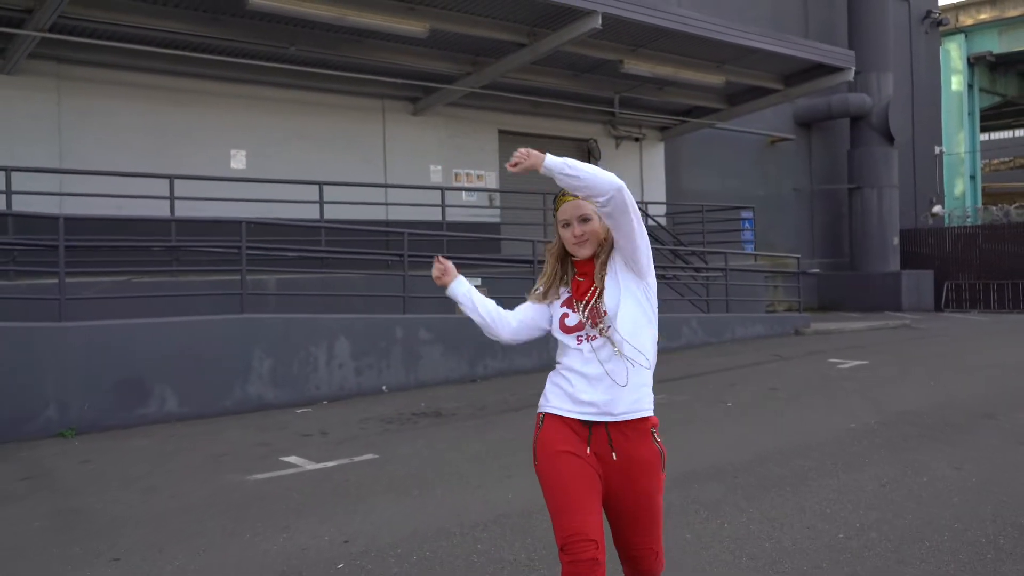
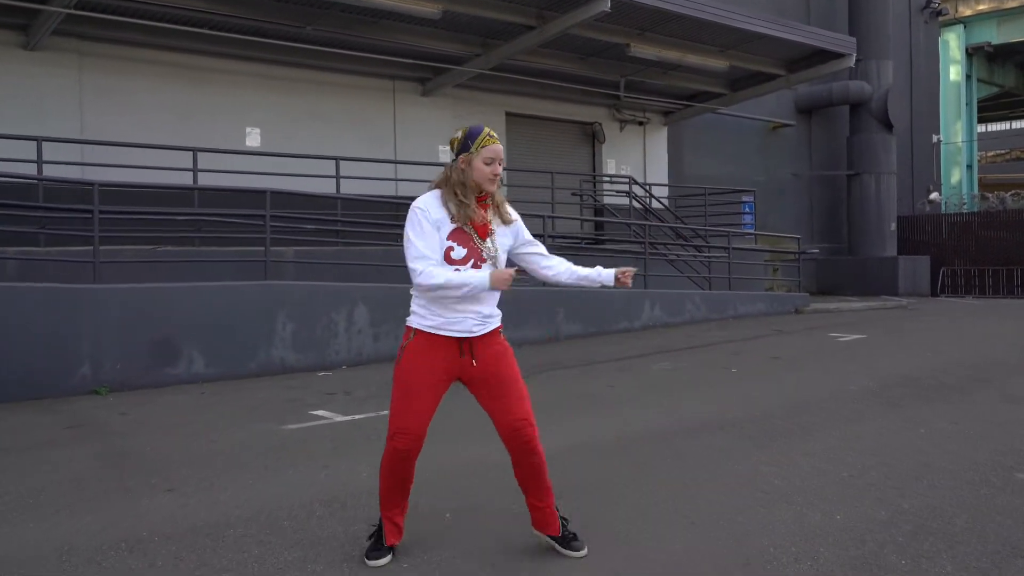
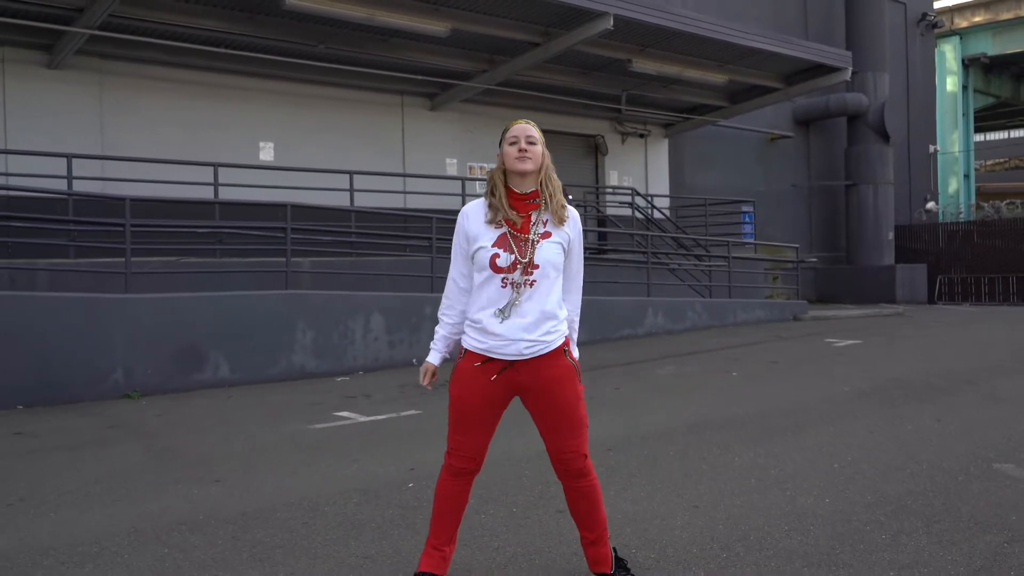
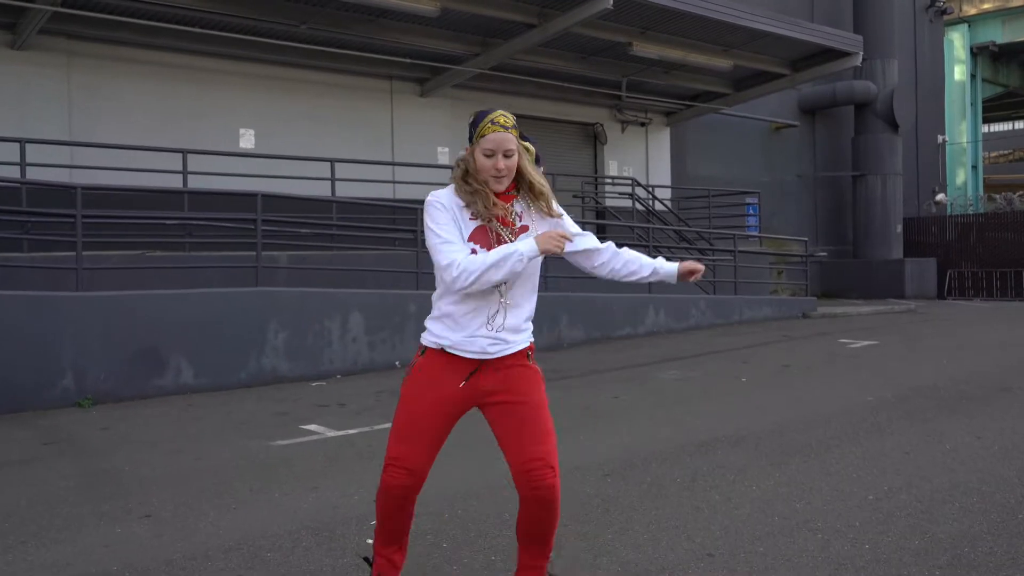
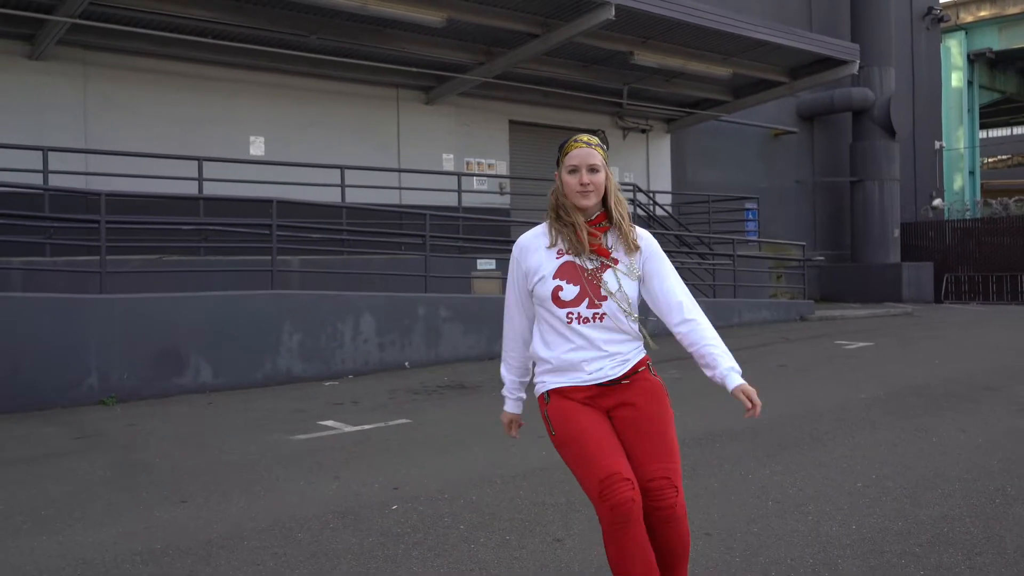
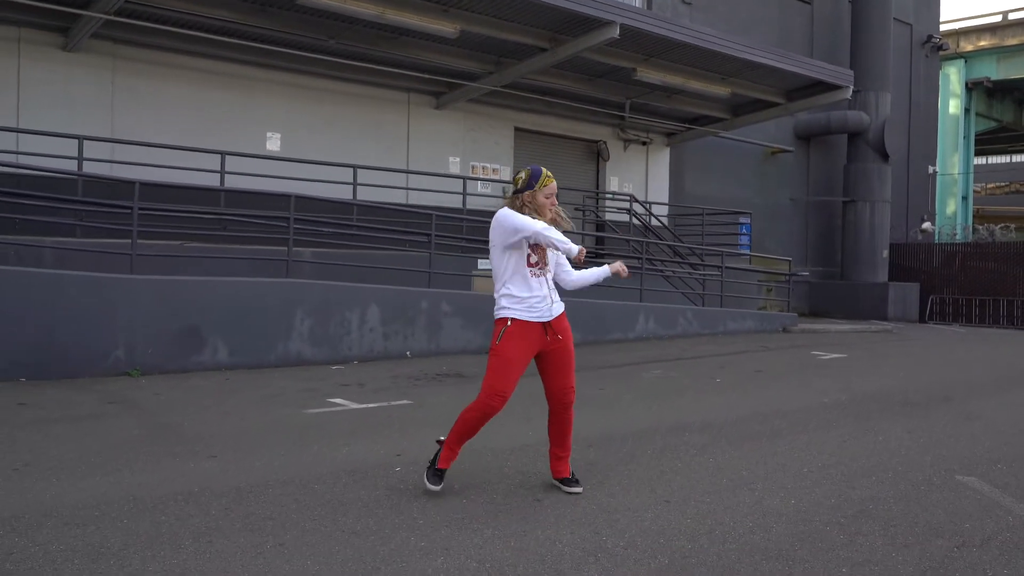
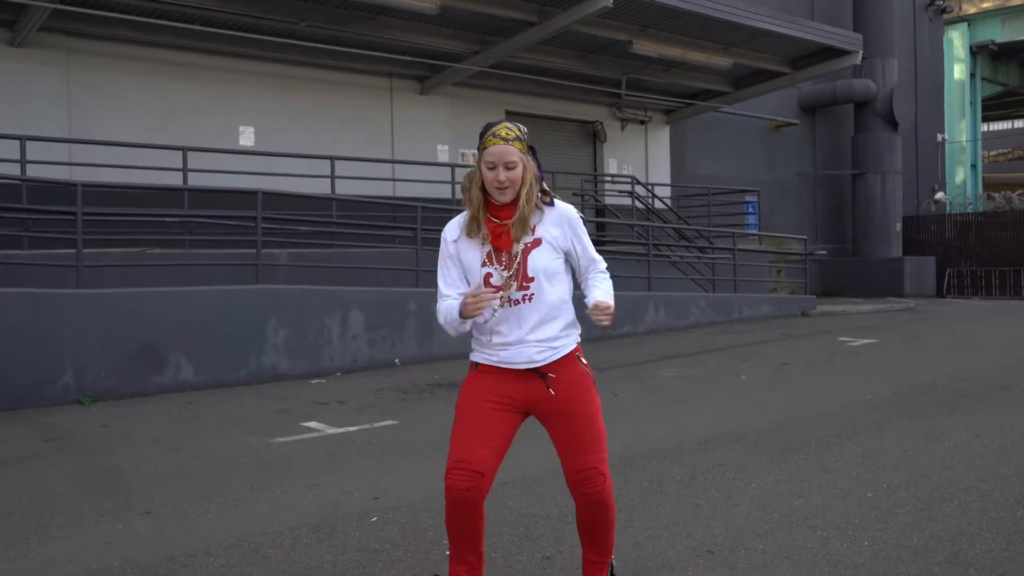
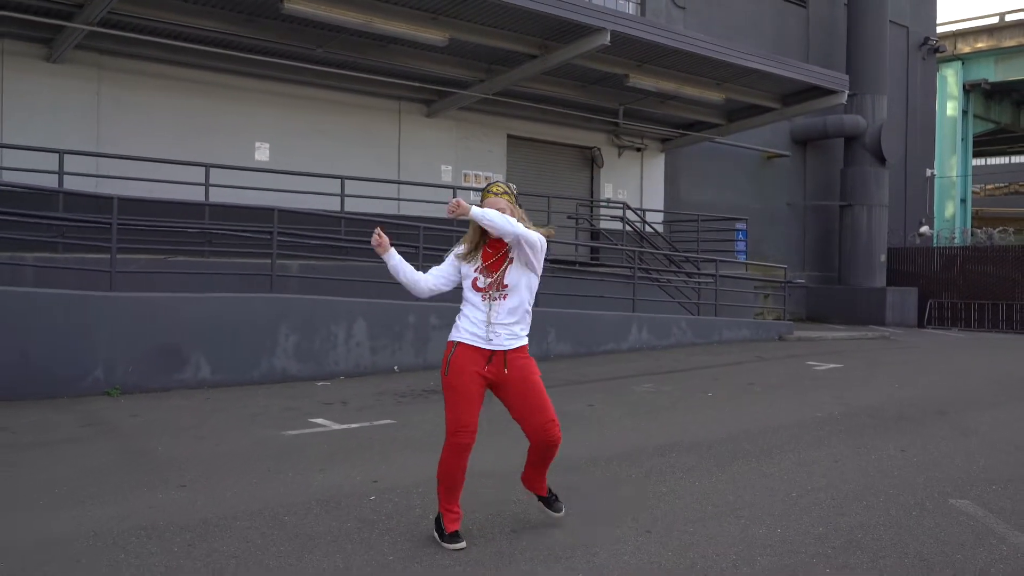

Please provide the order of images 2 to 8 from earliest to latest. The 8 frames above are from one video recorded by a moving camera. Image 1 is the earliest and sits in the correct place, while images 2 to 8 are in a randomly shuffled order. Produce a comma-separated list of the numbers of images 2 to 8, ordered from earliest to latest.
8, 6, 2, 7, 4, 5, 3
